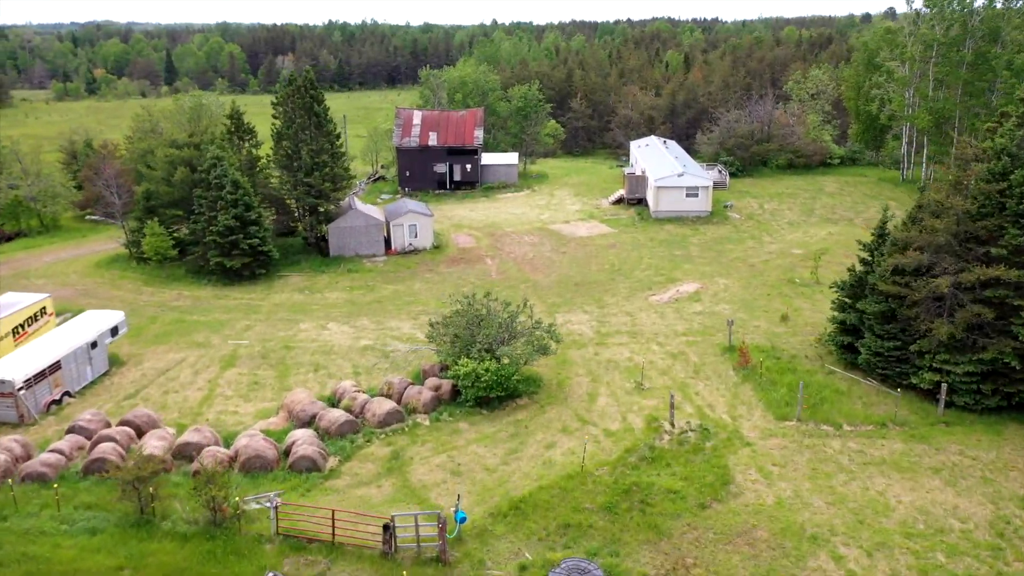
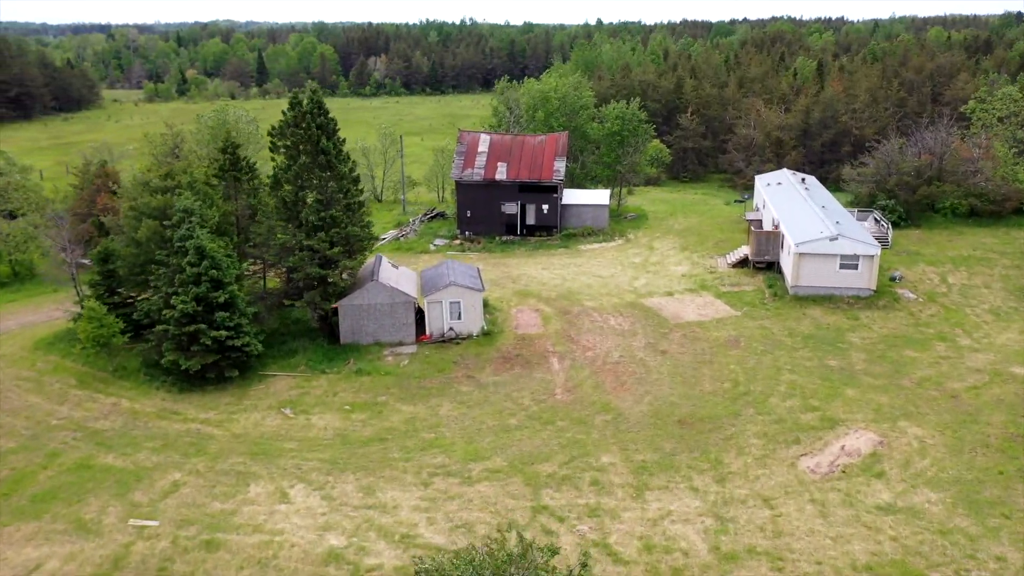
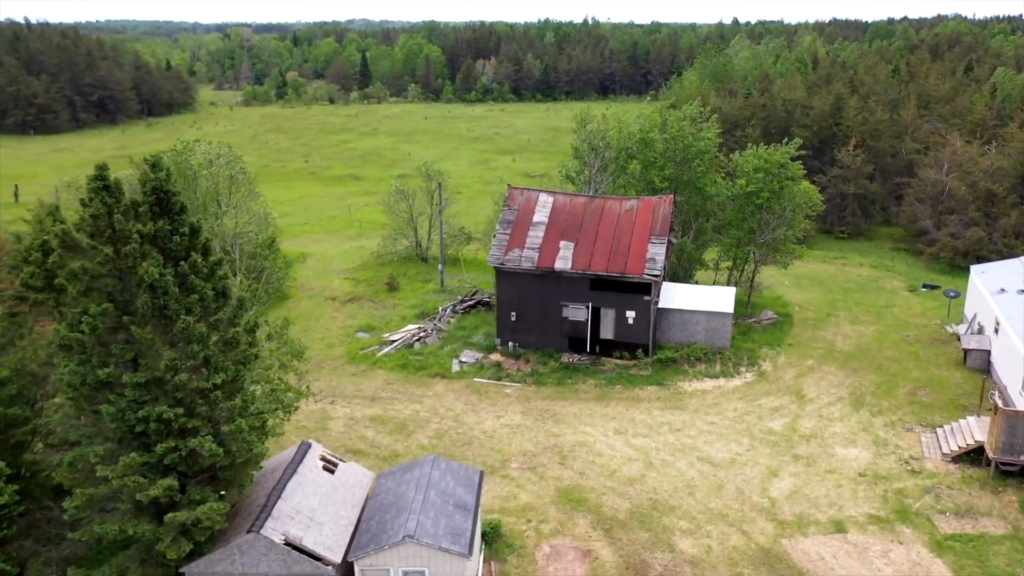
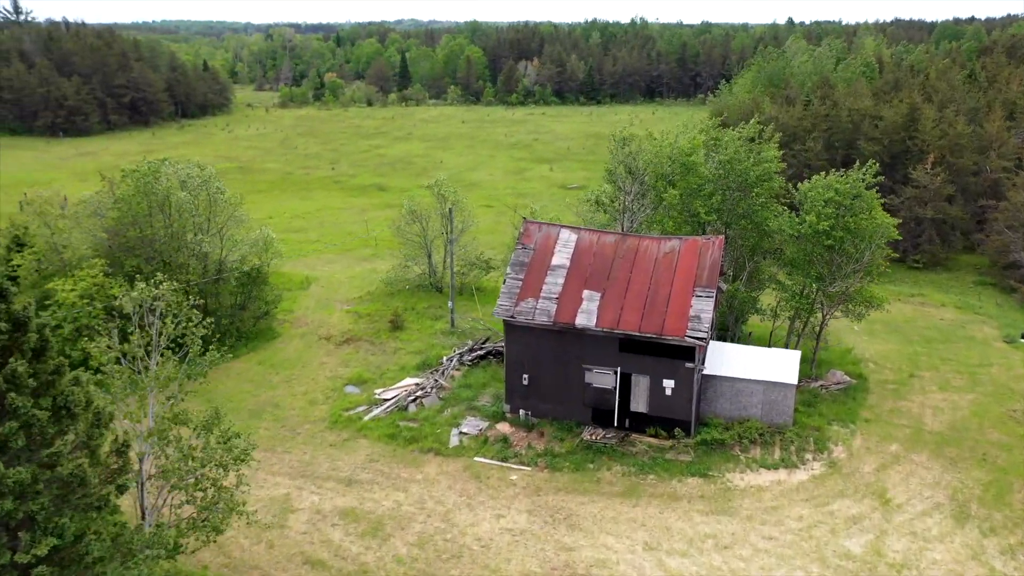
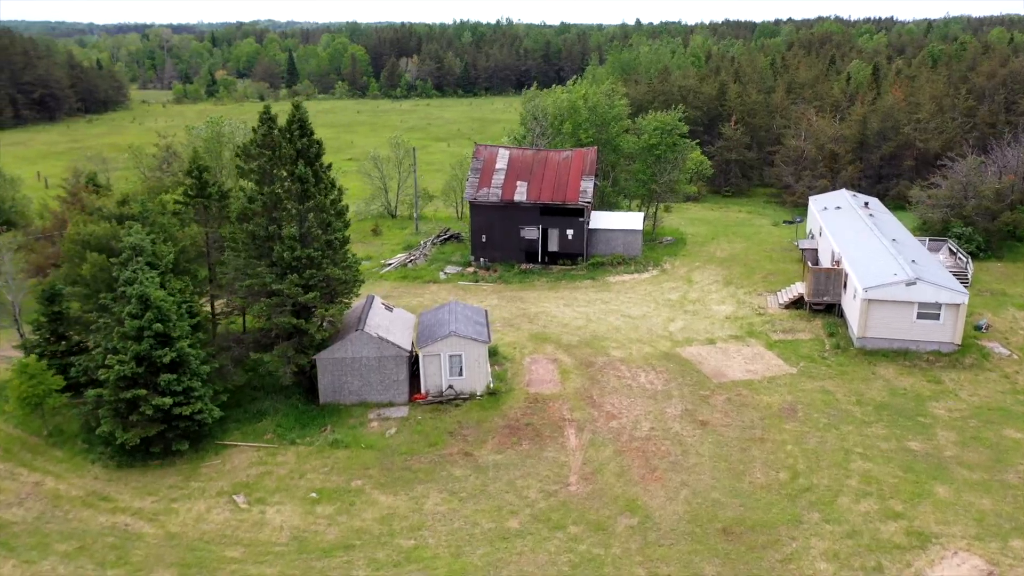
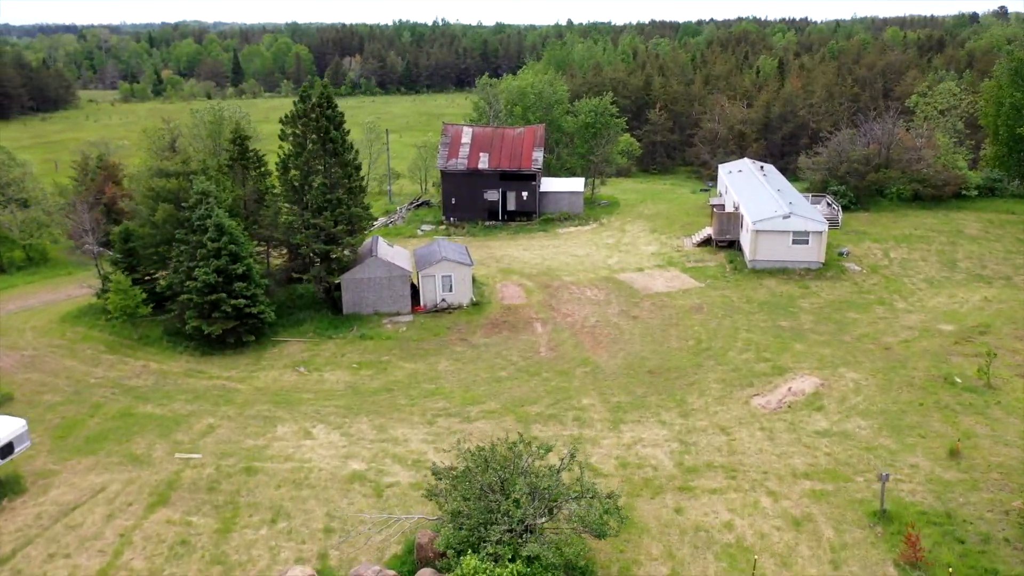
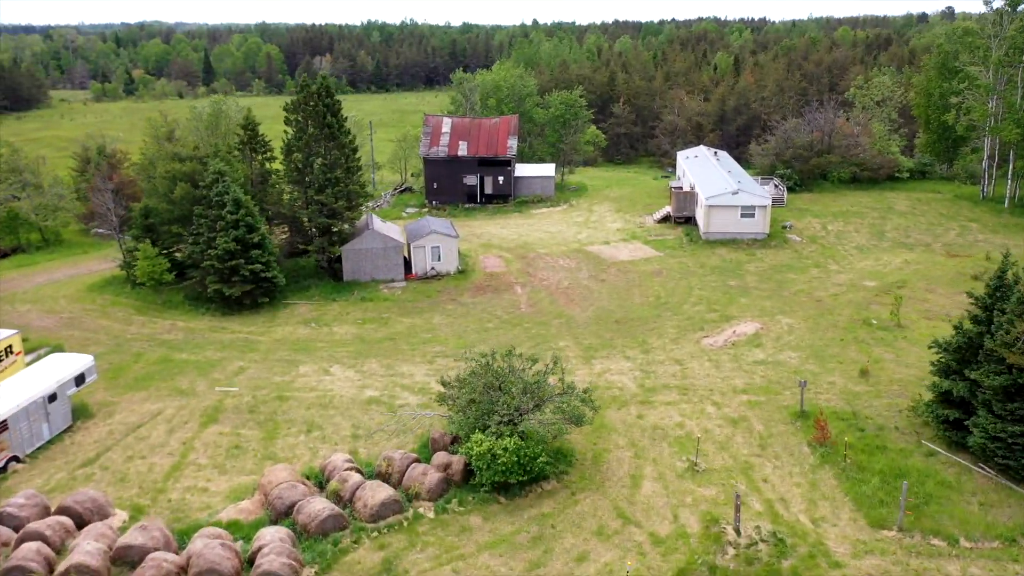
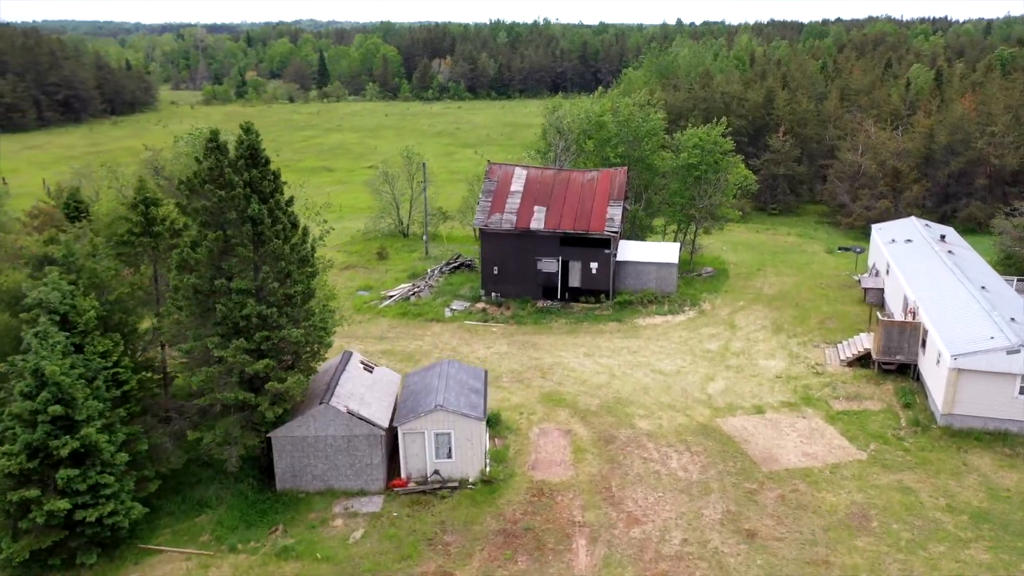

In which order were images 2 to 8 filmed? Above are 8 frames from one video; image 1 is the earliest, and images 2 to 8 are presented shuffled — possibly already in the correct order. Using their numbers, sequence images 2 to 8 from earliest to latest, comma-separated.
7, 6, 2, 5, 8, 3, 4
